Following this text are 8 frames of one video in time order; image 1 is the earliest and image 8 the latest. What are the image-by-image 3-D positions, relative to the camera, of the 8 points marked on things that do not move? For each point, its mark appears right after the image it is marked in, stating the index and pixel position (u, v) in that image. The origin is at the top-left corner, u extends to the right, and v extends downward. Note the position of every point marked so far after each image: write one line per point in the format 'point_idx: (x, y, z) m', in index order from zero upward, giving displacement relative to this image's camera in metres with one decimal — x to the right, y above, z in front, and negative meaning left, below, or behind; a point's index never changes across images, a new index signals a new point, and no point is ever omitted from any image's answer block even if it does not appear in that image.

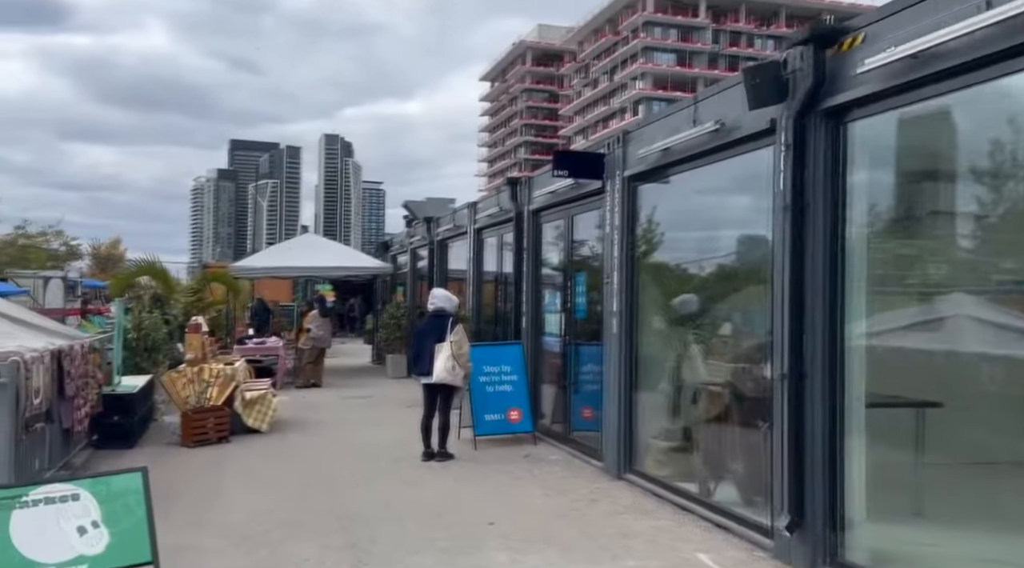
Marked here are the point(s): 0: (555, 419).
0: (+0.5, -1.6, +9.6) m
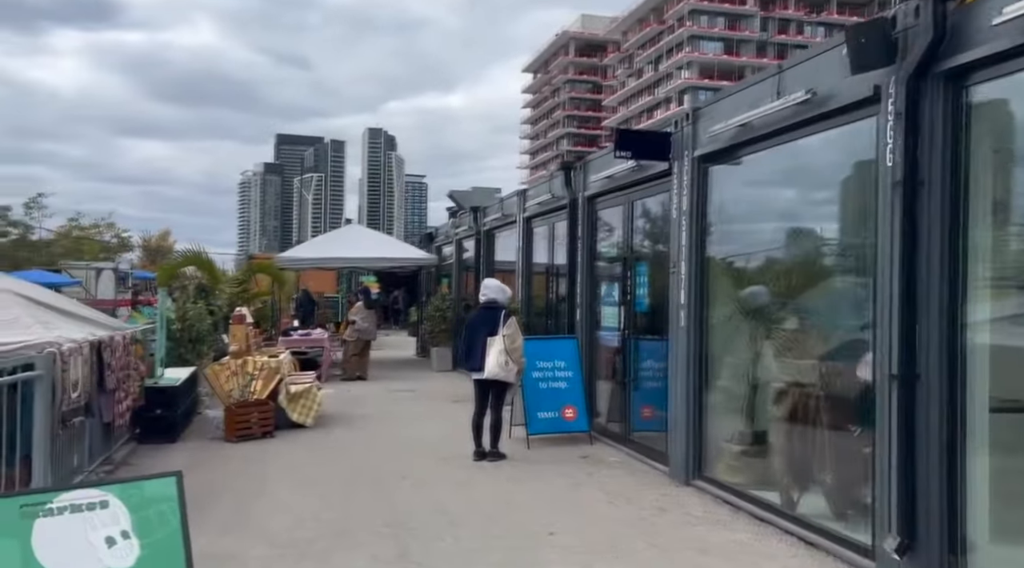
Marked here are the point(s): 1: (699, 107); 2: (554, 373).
0: (+1.1, -1.5, +9.1) m
1: (+1.6, +1.5, +6.9) m
2: (+0.5, -1.0, +9.0) m
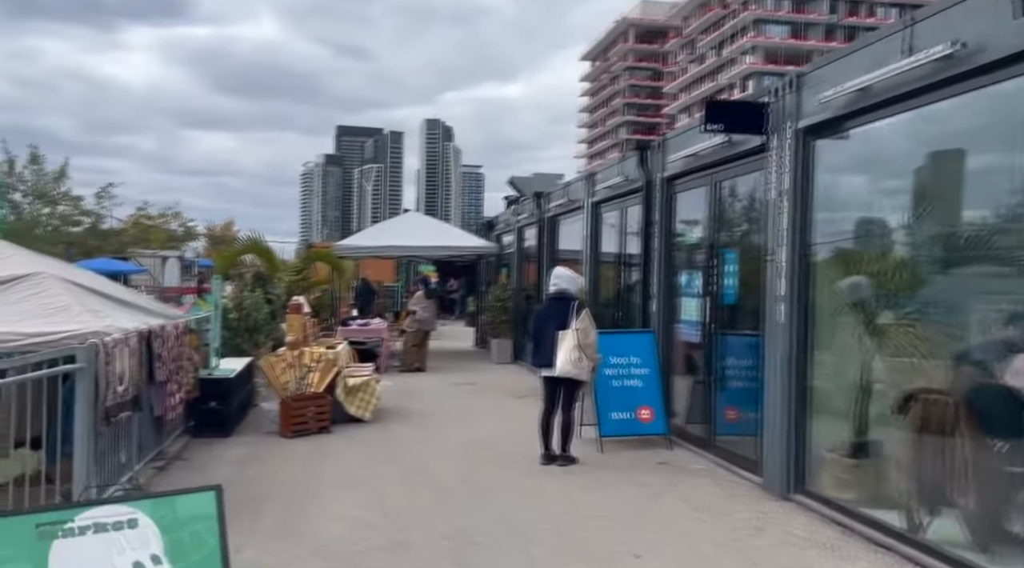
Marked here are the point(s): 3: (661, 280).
0: (+1.9, -1.4, +8.4) m
1: (+2.2, +1.6, +6.1) m
2: (+1.2, -0.9, +8.3) m
3: (+1.7, 0.0, +9.0) m
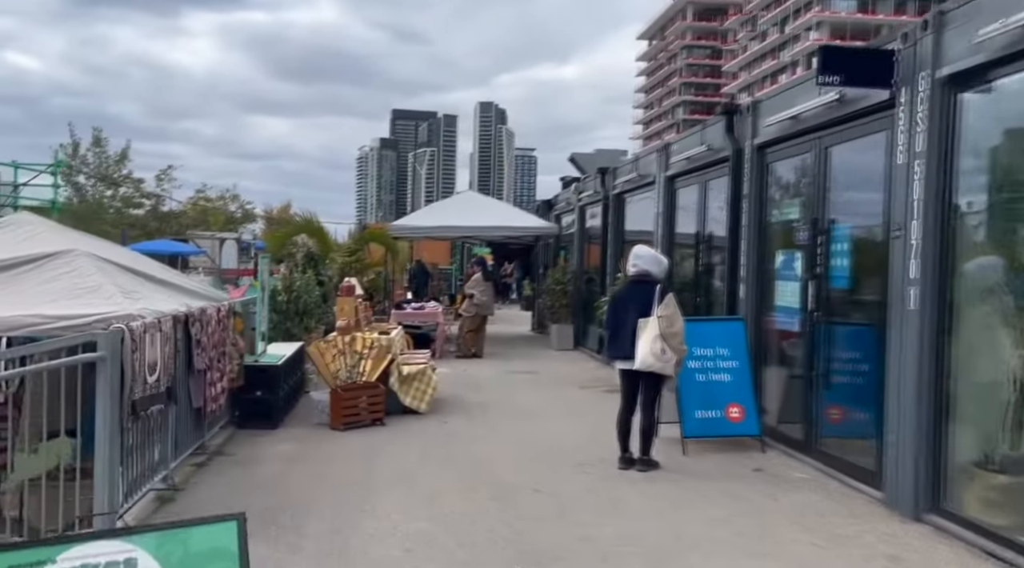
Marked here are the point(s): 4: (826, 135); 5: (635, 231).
0: (+2.5, -1.2, +7.4) m
1: (+2.7, +1.7, +5.0) m
2: (+1.8, -0.7, +7.3) m
3: (+2.4, +0.2, +8.0) m
4: (+2.6, +1.2, +6.7) m
5: (+2.0, +0.8, +12.8) m
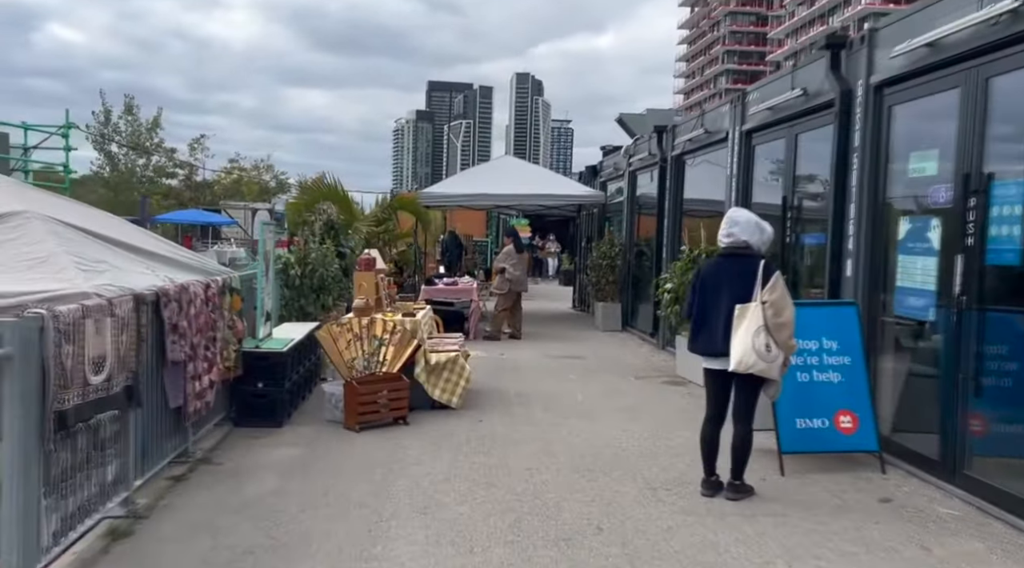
0: (+2.9, -1.0, +5.8) m
1: (+3.0, +1.8, +3.4) m
2: (+2.2, -0.5, +5.8) m
3: (+2.8, +0.4, +6.4) m
4: (+2.9, +1.4, +5.0) m
5: (+2.6, +1.2, +11.2) m
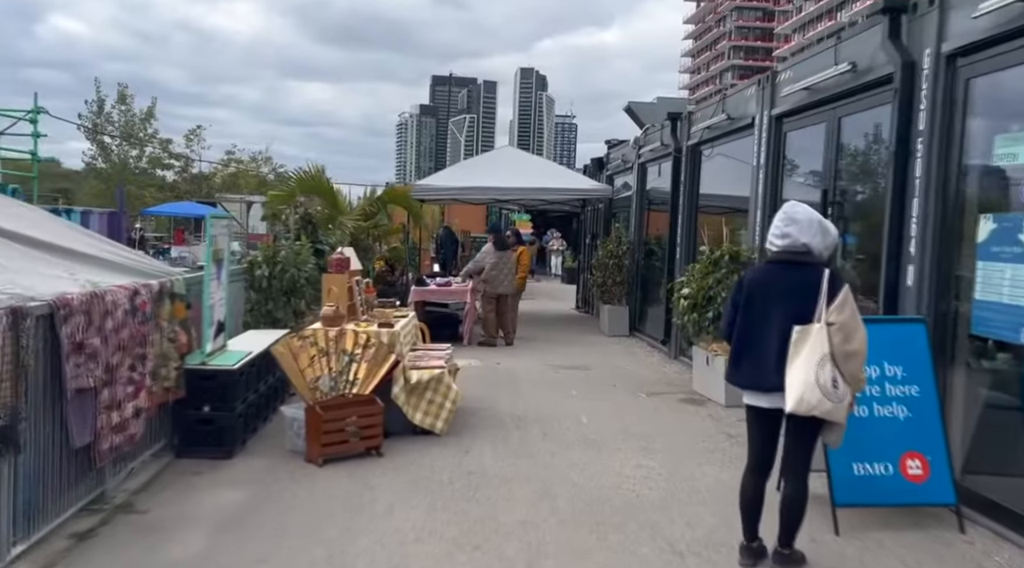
0: (+2.9, -1.1, +4.7) m
1: (+3.0, +1.7, +2.3) m
2: (+2.2, -0.6, +4.7) m
3: (+2.7, +0.4, +5.3) m
4: (+2.9, +1.3, +3.9) m
5: (+2.6, +1.1, +10.1) m
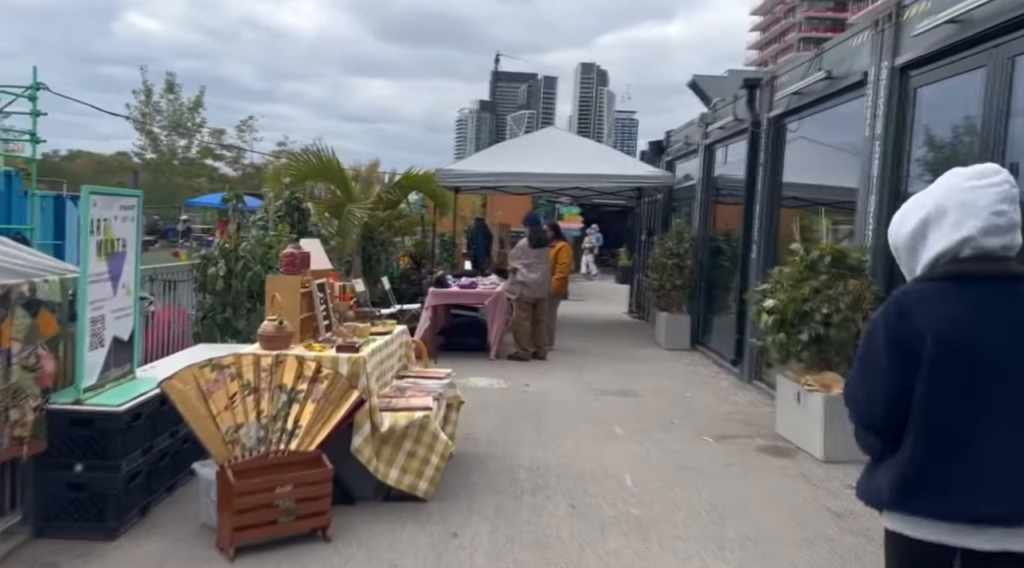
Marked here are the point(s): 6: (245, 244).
0: (+2.8, -1.2, +2.6) m
1: (+2.8, +1.6, +0.1) m
2: (+2.1, -0.7, +2.6) m
3: (+2.7, +0.2, +3.2) m
4: (+2.8, +1.2, +1.8) m
5: (+2.9, +1.1, +7.9) m
6: (-2.1, +0.4, +6.5) m
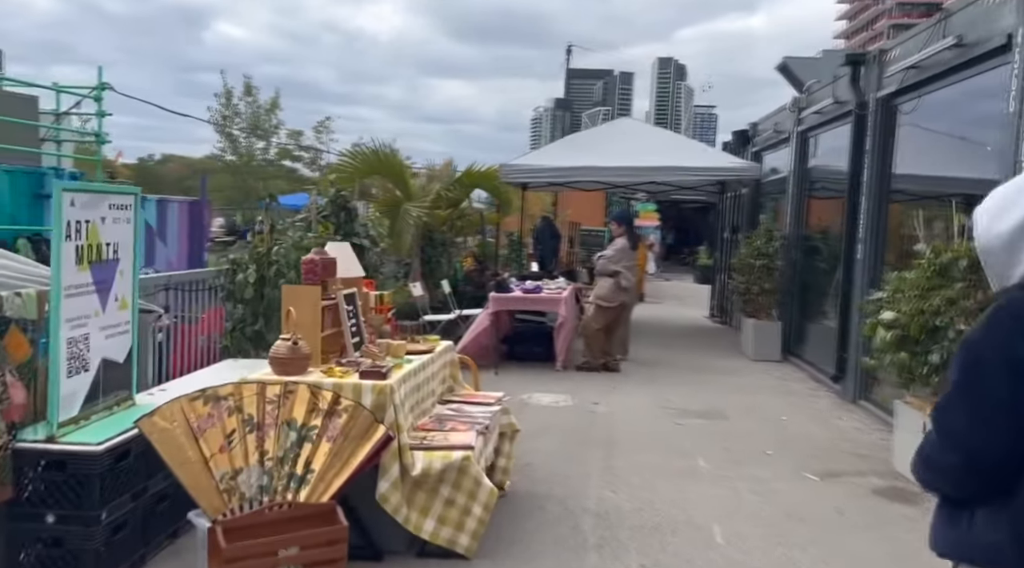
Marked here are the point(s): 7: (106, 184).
0: (+2.9, -1.3, +1.5) m
1: (+2.6, +1.5, -1.0) m
2: (+2.2, -0.8, +1.5) m
3: (+2.9, +0.2, +2.0) m
4: (+2.8, +1.1, +0.6) m
5: (+3.5, +1.0, +6.8) m
6: (-1.7, +0.3, +5.8) m
7: (-1.9, +0.5, +3.8) m
